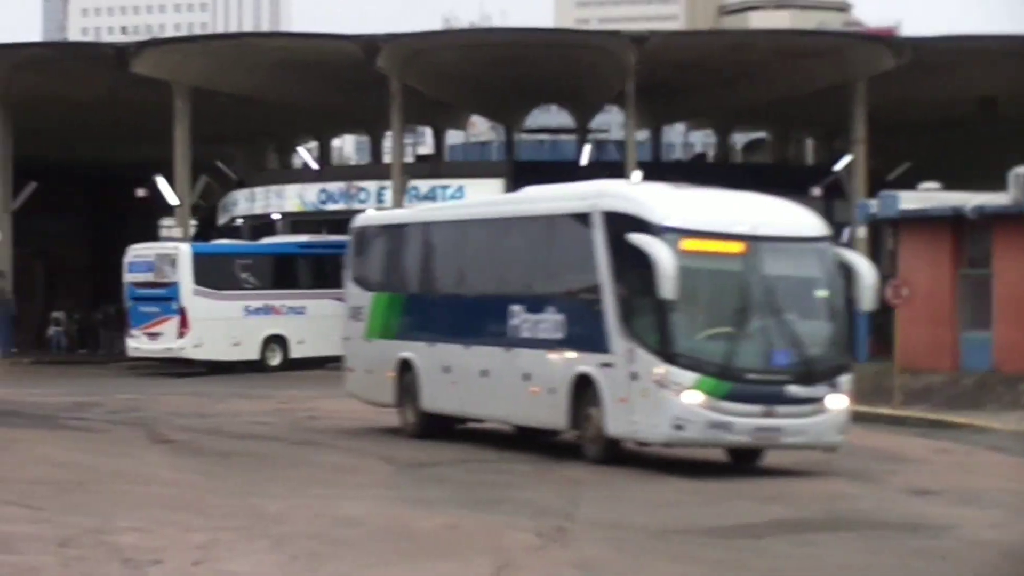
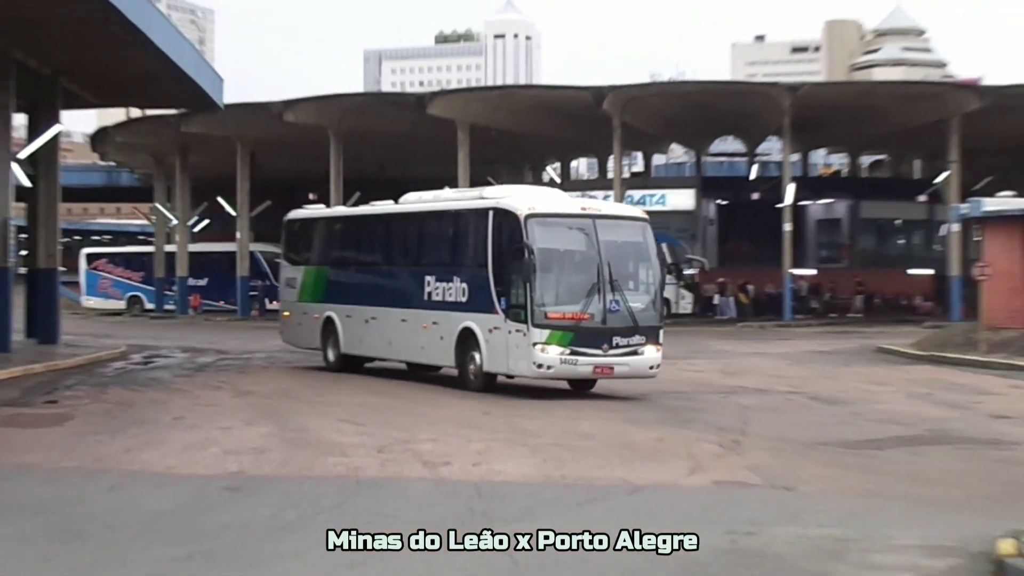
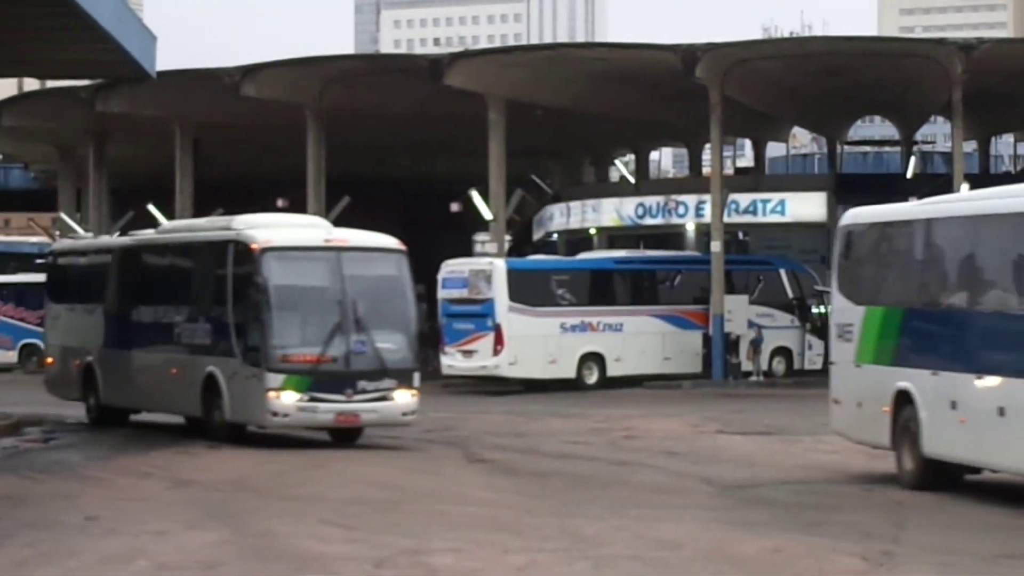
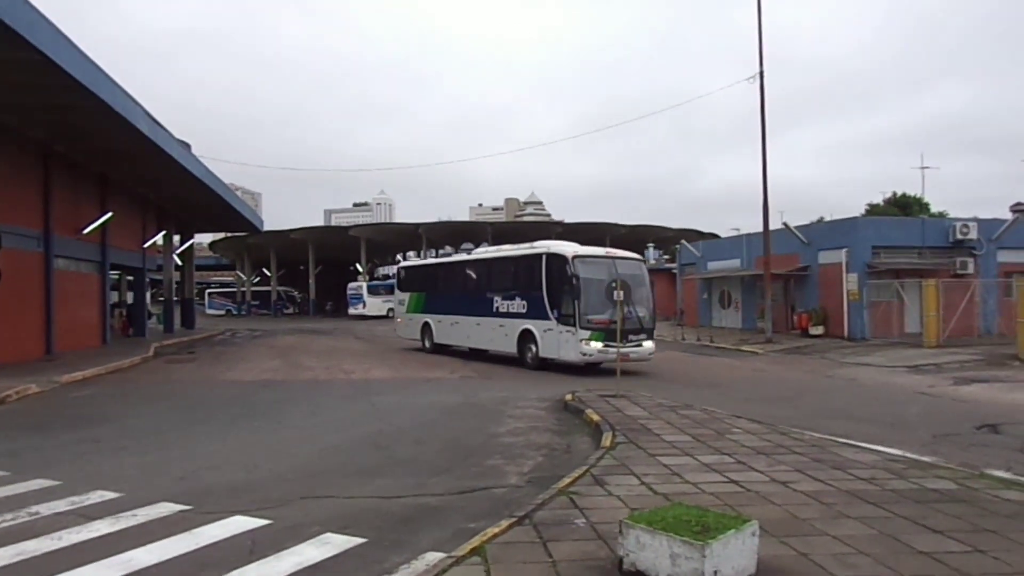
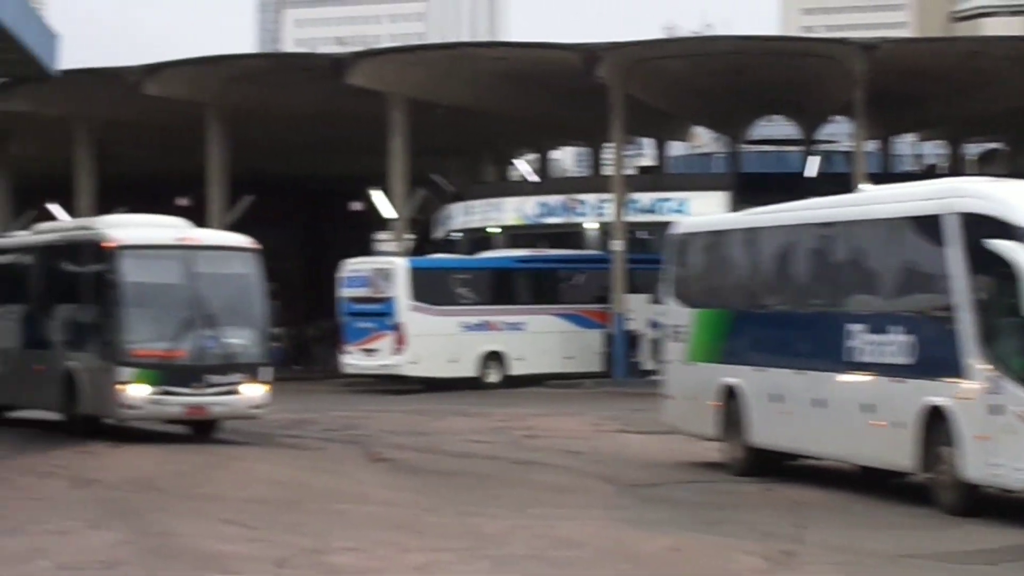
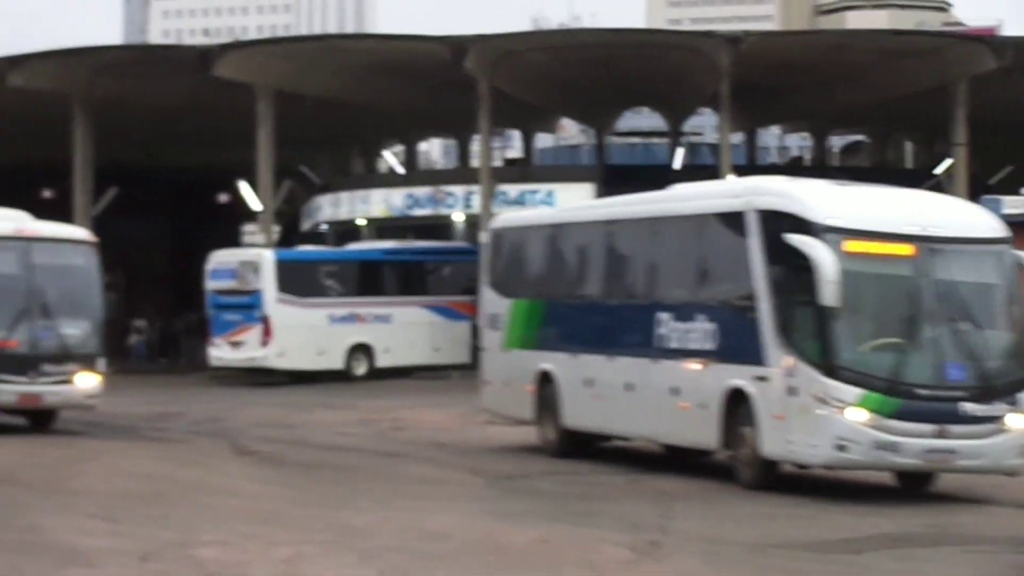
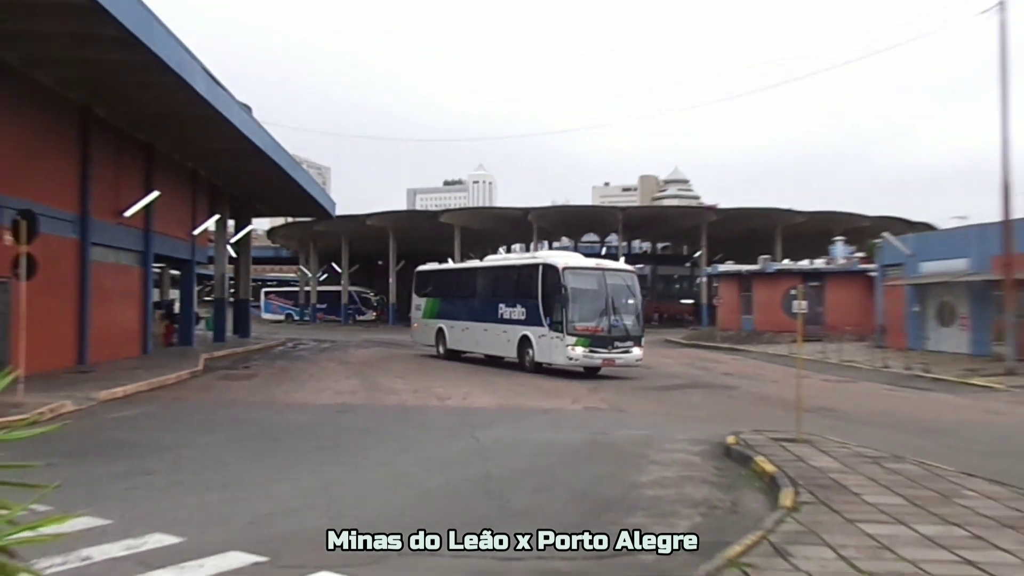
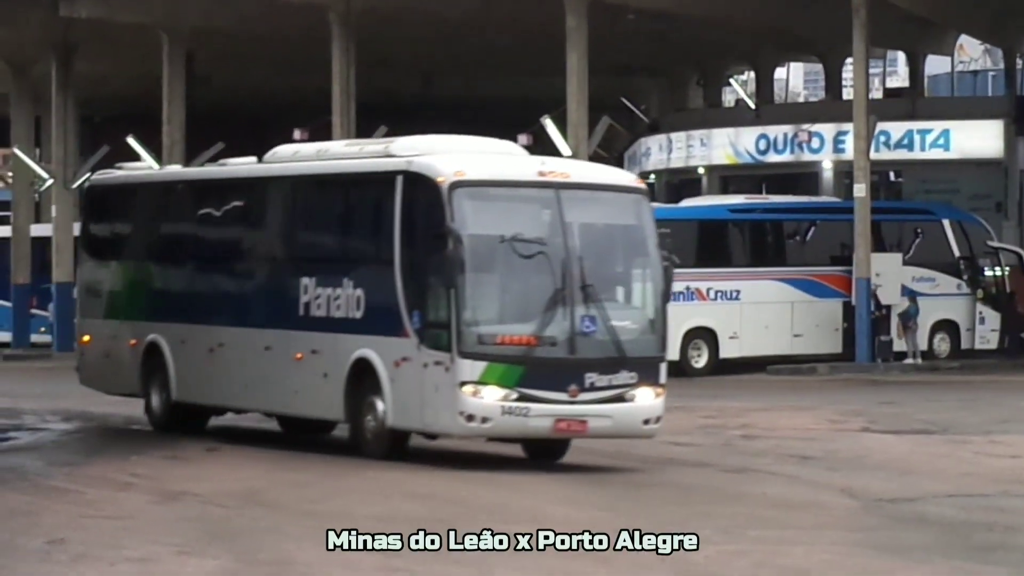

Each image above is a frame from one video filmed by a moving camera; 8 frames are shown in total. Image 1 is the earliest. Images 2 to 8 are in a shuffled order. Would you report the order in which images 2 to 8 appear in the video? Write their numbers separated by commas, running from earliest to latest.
6, 5, 3, 8, 2, 7, 4
